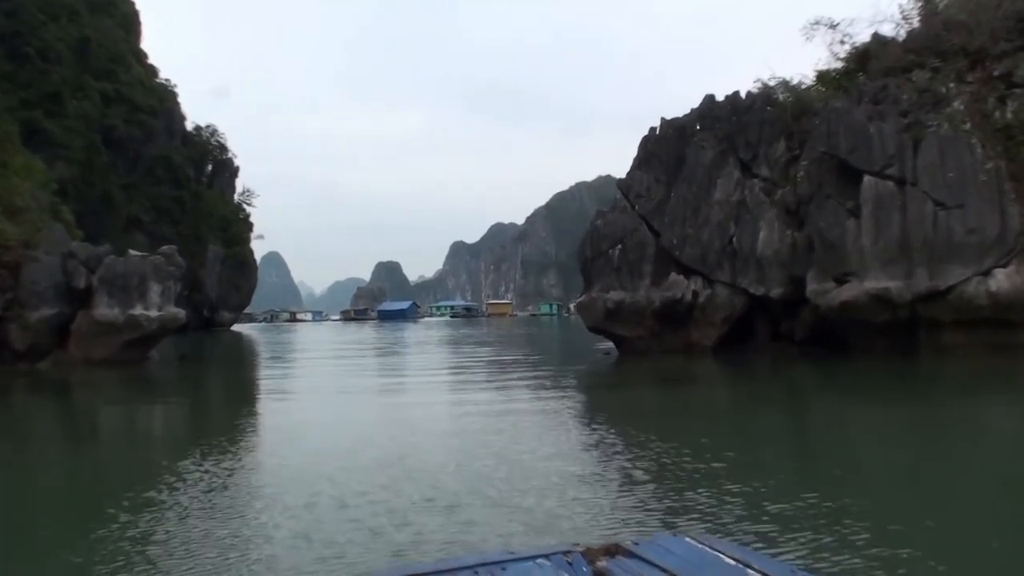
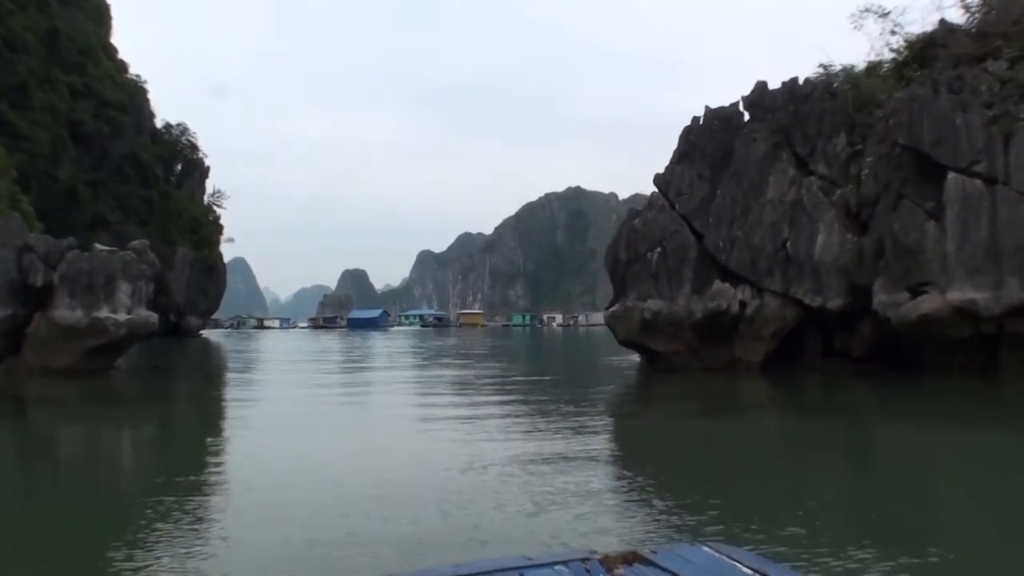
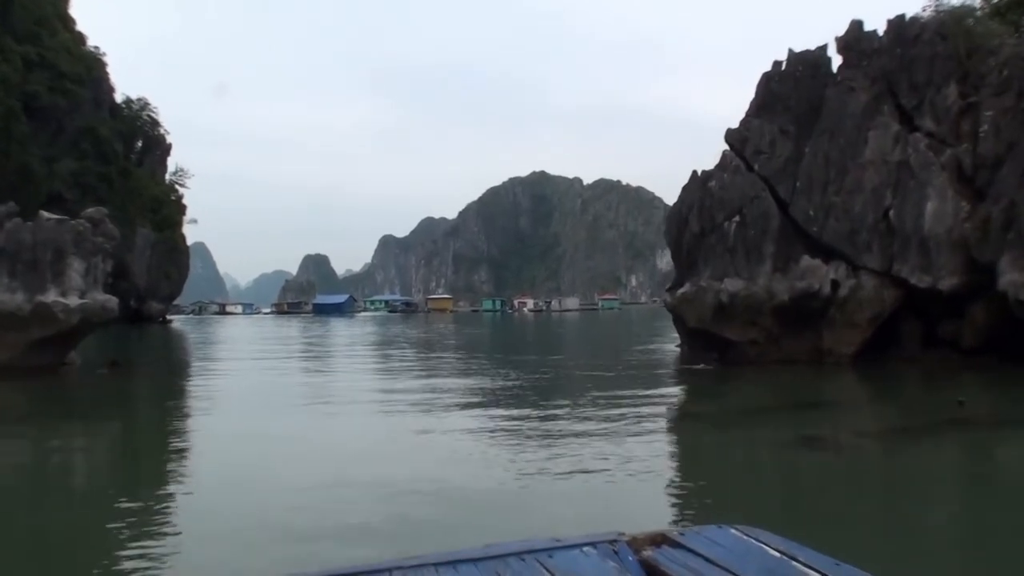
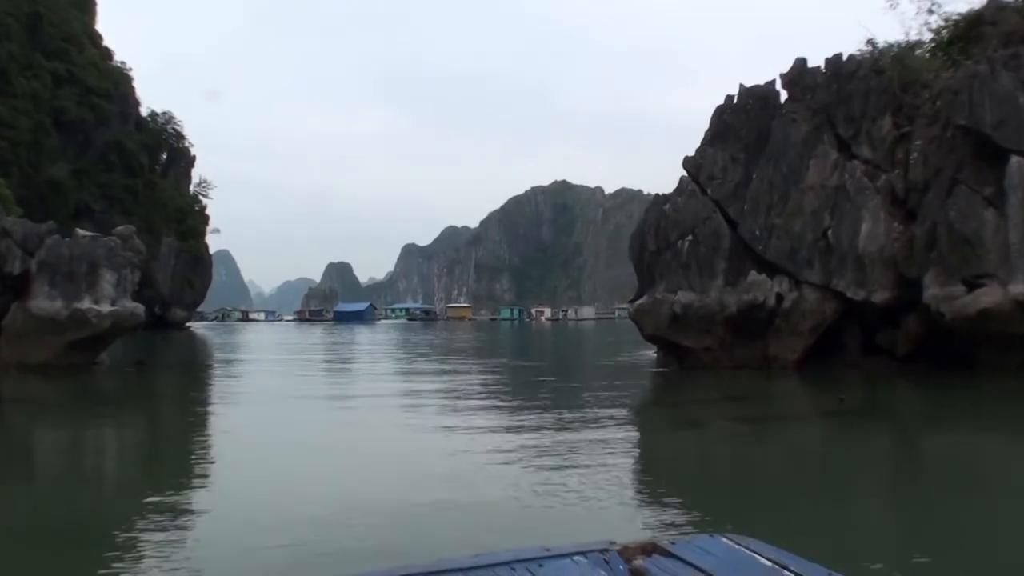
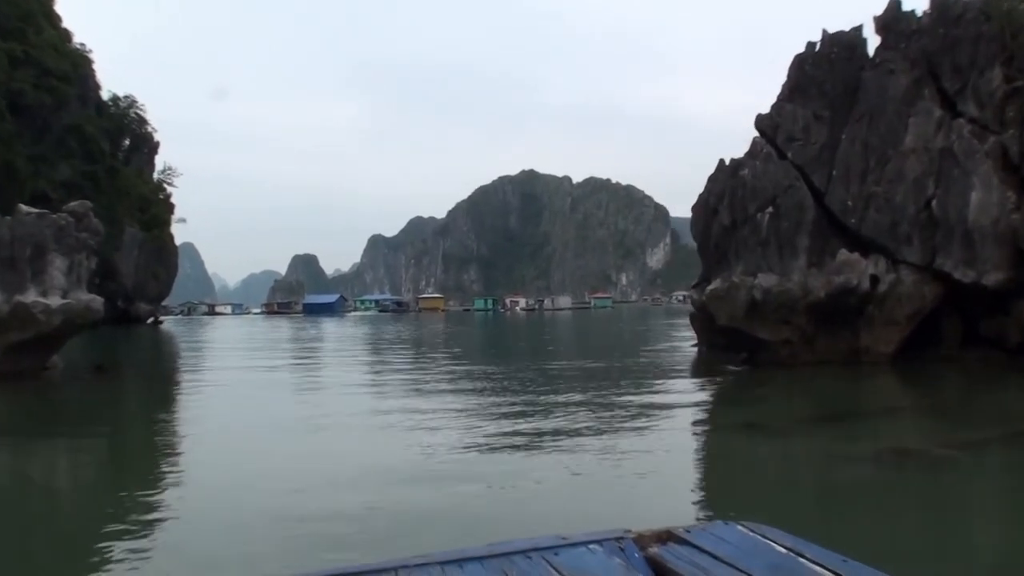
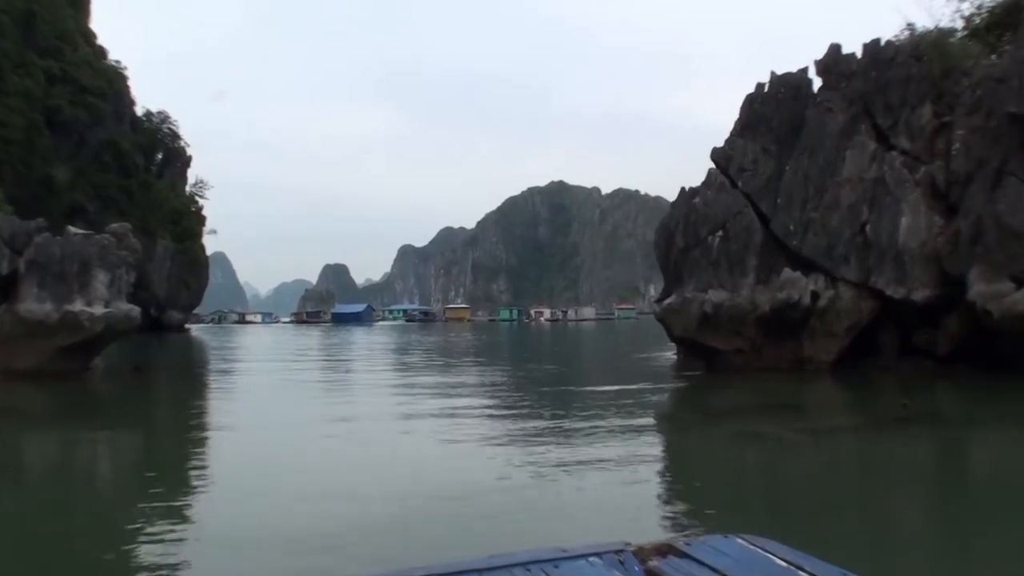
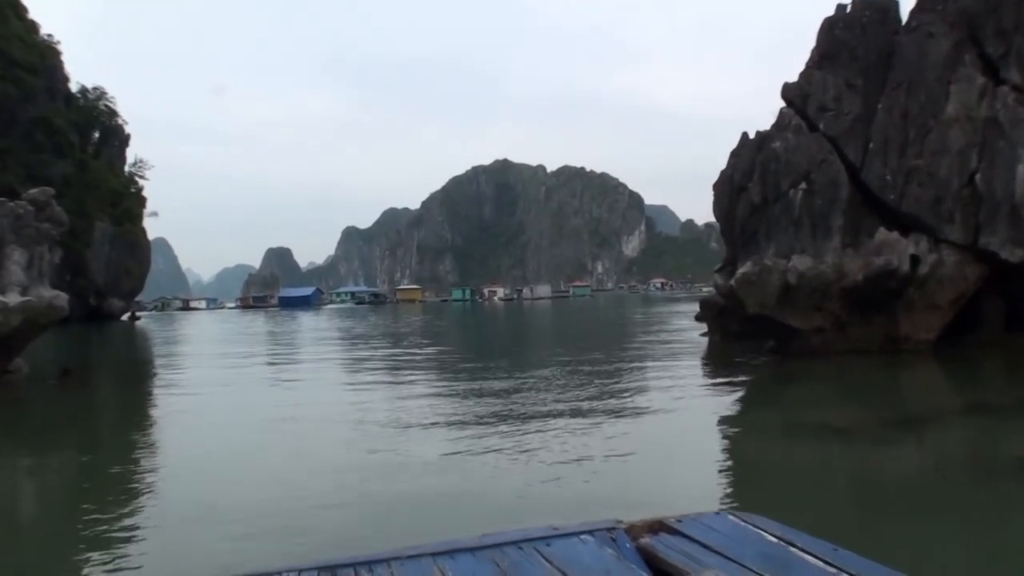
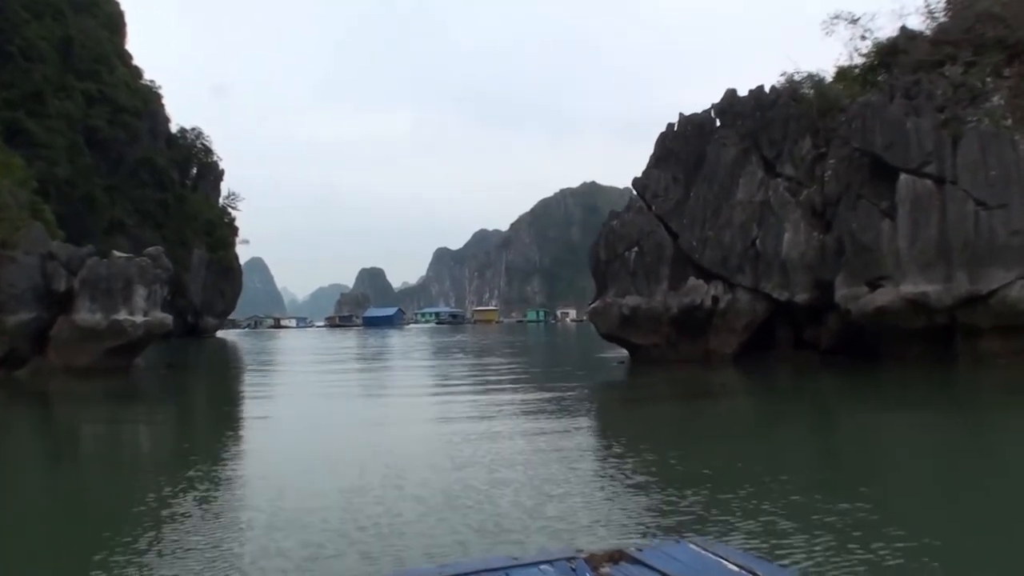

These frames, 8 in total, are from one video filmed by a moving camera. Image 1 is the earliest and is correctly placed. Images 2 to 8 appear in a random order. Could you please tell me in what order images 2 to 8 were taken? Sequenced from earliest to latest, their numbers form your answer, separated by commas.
8, 2, 4, 6, 3, 5, 7
